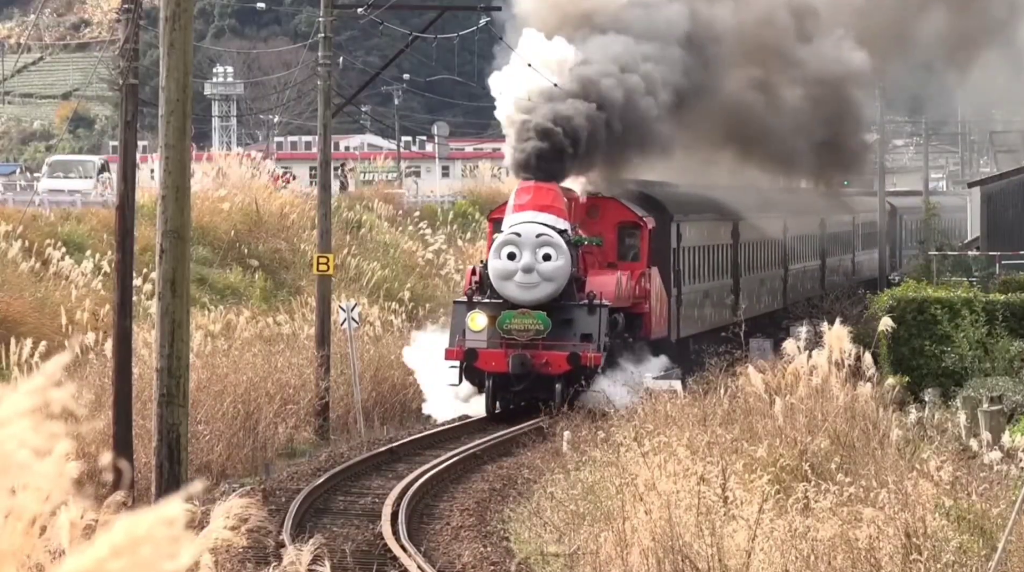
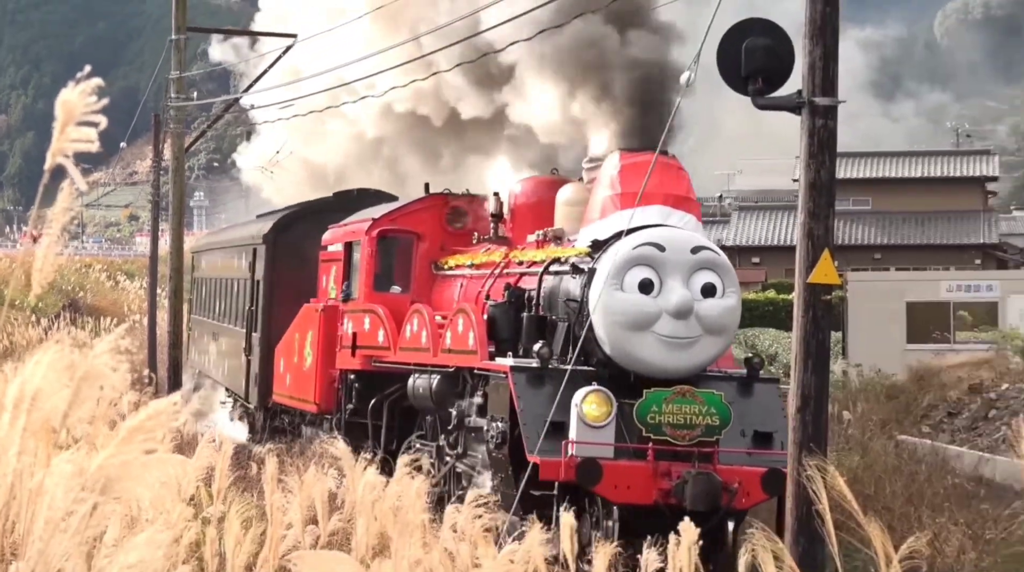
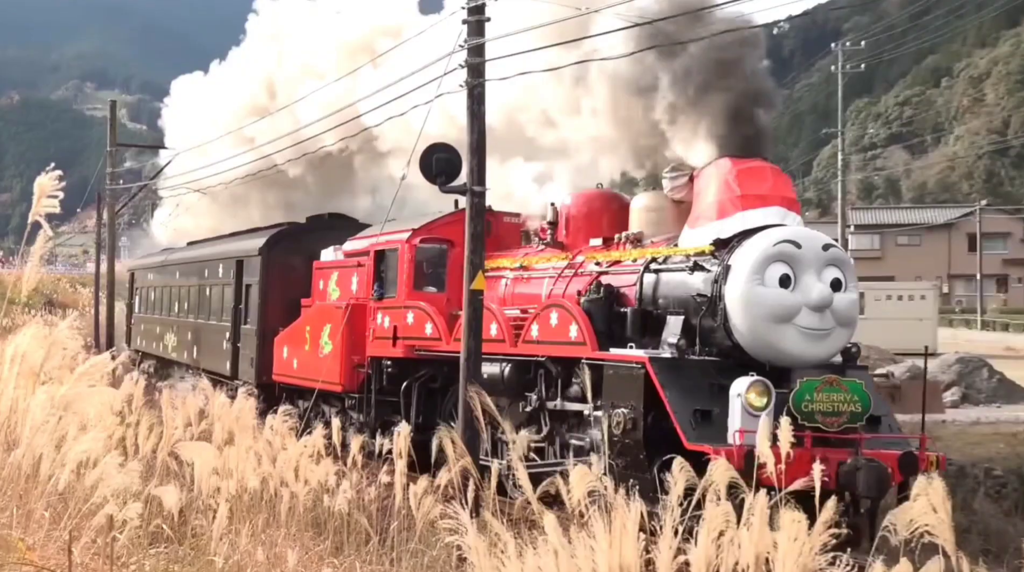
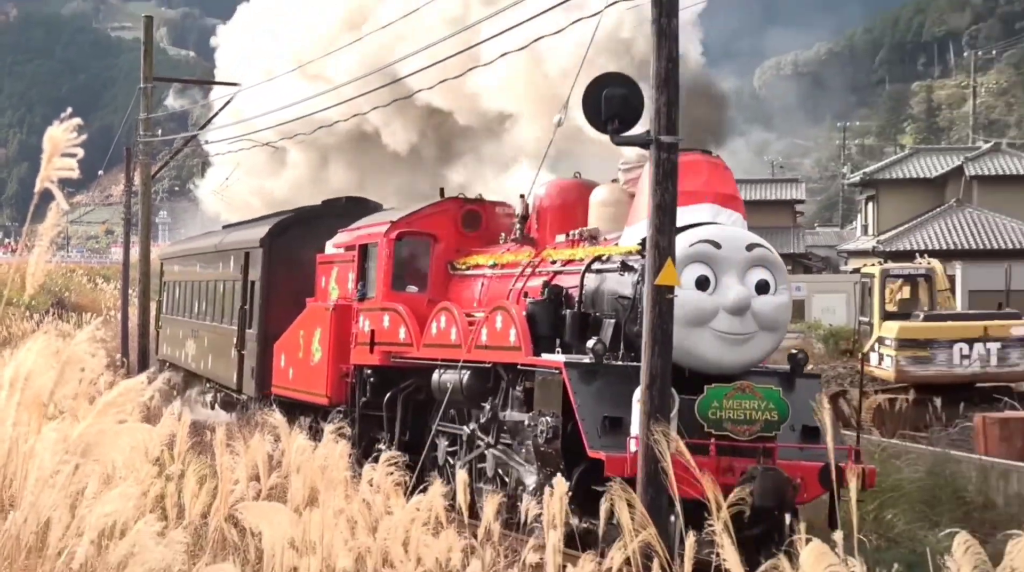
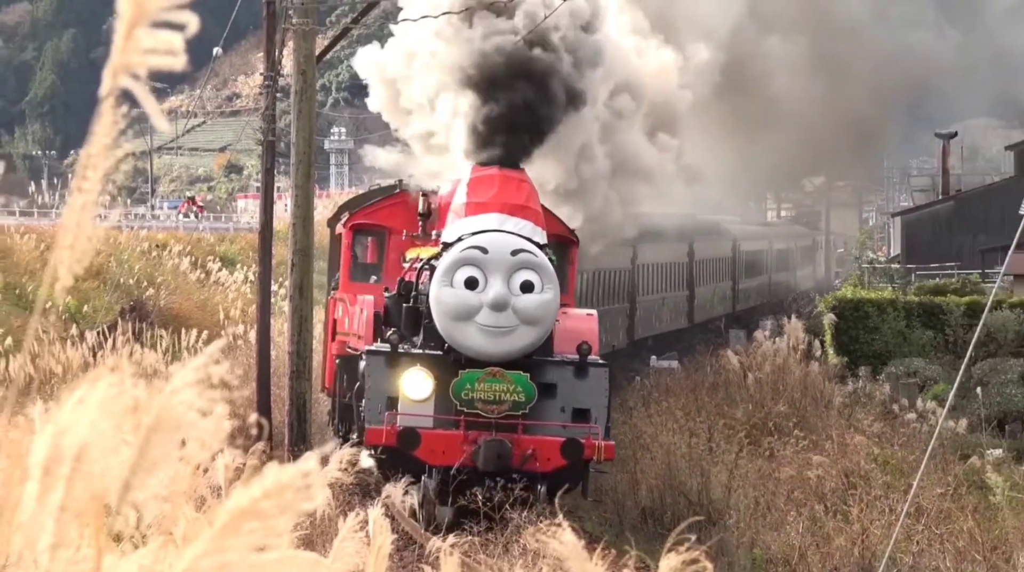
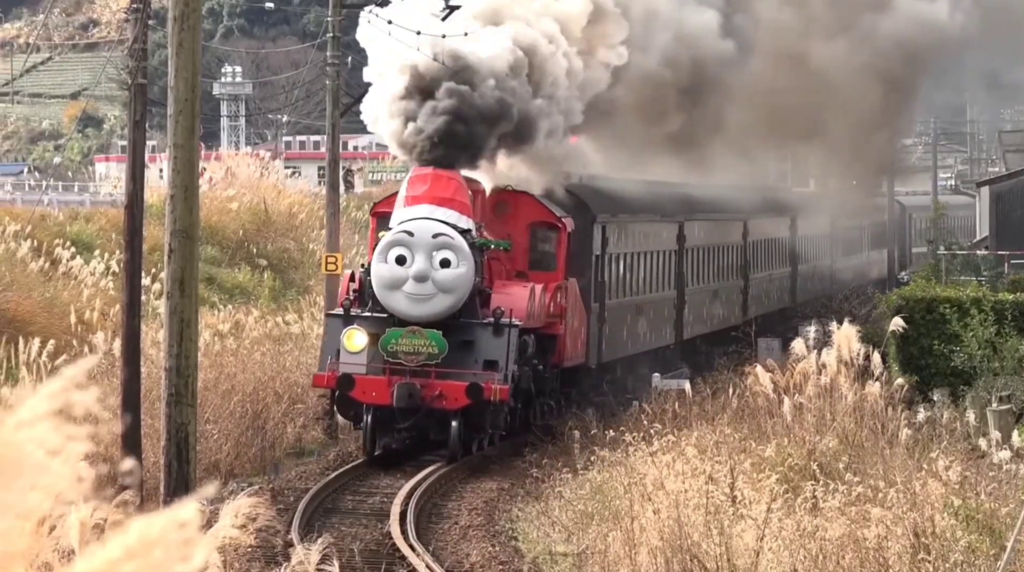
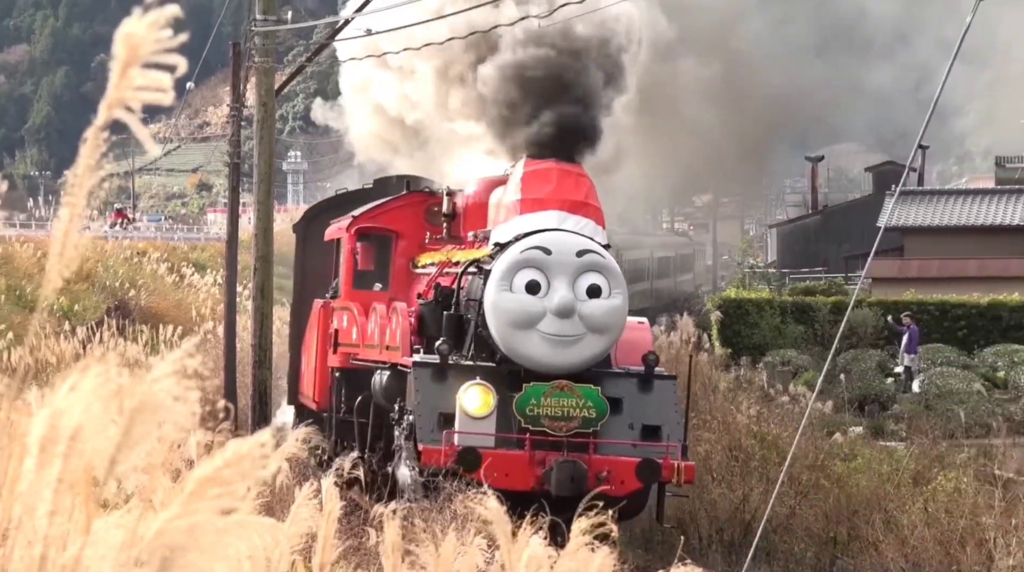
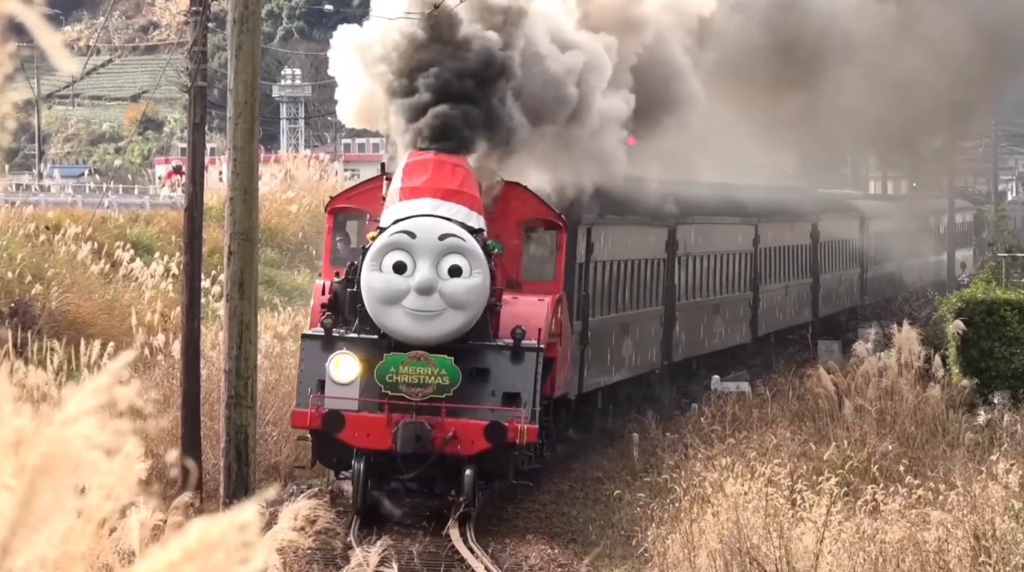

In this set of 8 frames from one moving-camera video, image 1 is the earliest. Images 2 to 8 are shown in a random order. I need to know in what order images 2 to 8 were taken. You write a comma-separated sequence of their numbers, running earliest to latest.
6, 8, 5, 7, 2, 4, 3
